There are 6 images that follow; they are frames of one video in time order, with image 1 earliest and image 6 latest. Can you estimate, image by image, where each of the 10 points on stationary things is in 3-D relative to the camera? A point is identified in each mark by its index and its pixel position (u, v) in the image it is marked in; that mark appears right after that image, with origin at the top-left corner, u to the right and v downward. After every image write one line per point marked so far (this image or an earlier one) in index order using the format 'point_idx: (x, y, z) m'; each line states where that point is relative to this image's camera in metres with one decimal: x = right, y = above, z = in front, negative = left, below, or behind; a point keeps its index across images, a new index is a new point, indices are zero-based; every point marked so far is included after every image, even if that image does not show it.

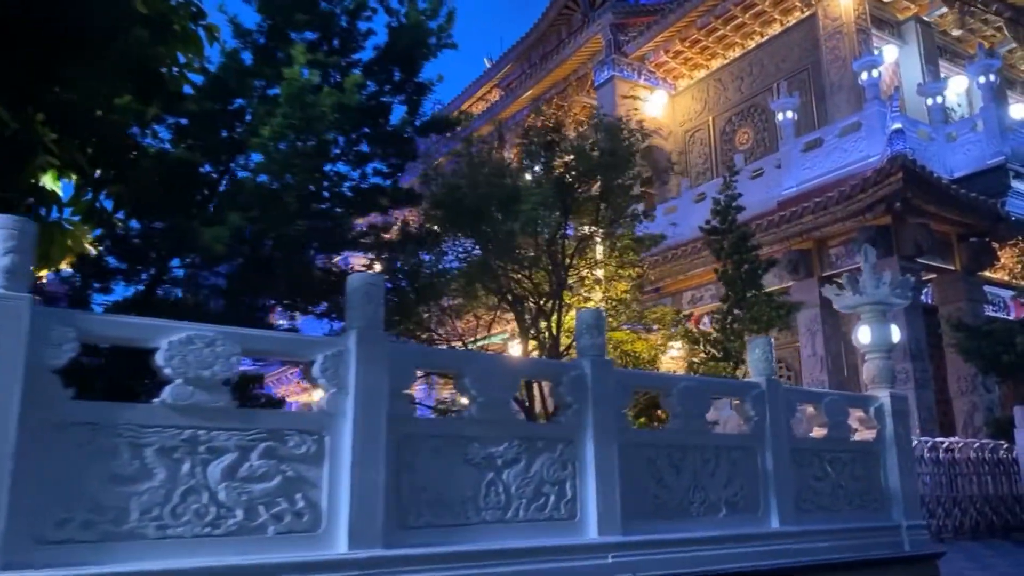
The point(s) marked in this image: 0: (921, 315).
0: (+5.4, -0.4, +10.8) m
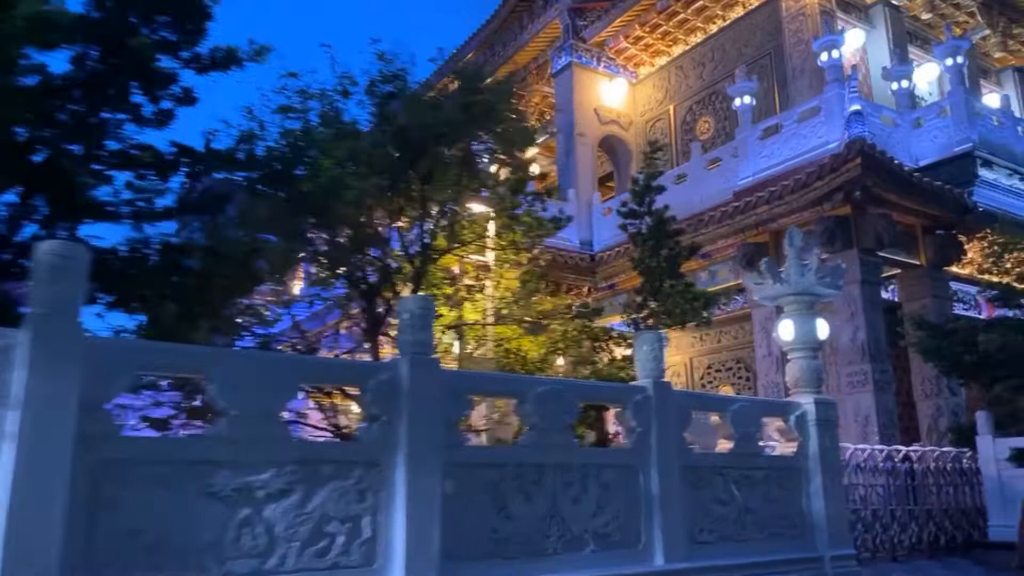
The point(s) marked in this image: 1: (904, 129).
0: (+4.5, -0.3, +10.0) m
1: (+5.4, +2.2, +11.3) m
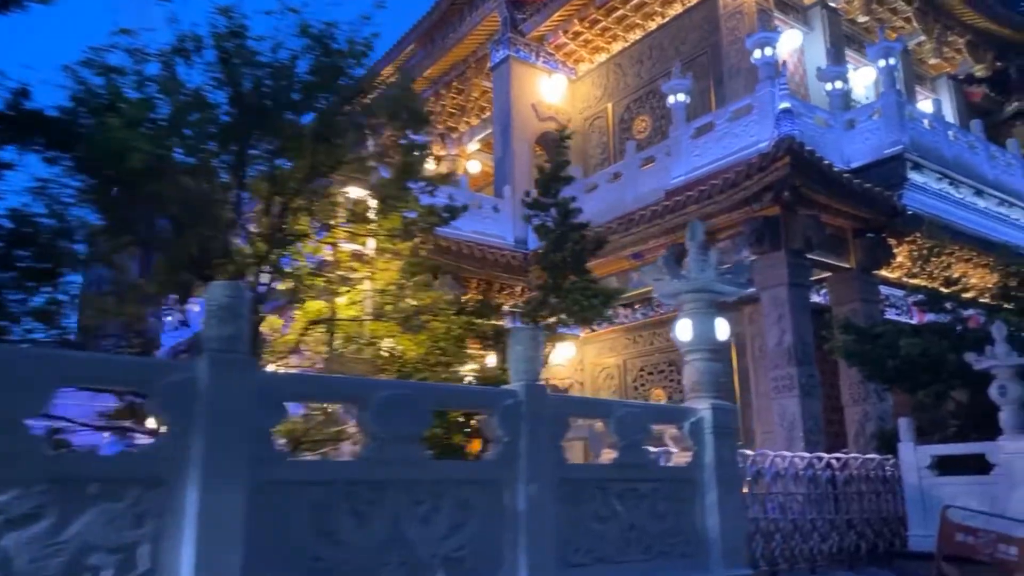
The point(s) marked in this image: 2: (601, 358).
0: (+3.6, -0.3, +9.8) m
1: (+4.4, +2.1, +11.1) m
2: (+1.6, -1.2, +14.5) m
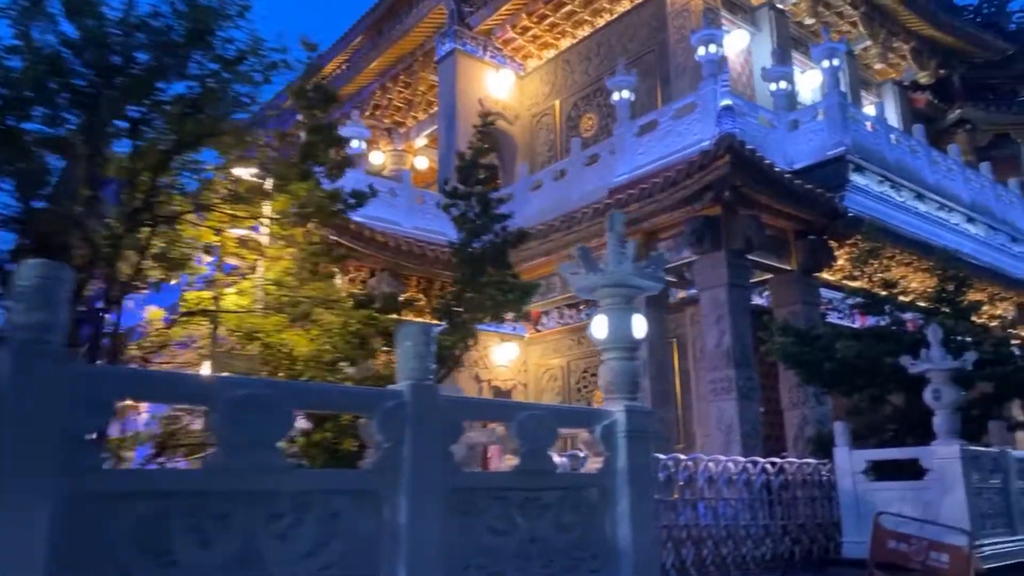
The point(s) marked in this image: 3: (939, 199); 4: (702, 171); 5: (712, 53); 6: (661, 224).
0: (+2.8, -0.4, +9.7) m
1: (+3.6, +2.1, +11.0) m
2: (+0.6, -1.2, +14.2) m
3: (+6.2, +1.3, +11.9) m
4: (+2.2, +1.3, +9.3) m
5: (+2.5, +3.0, +10.4) m
6: (+1.9, +0.8, +10.3) m
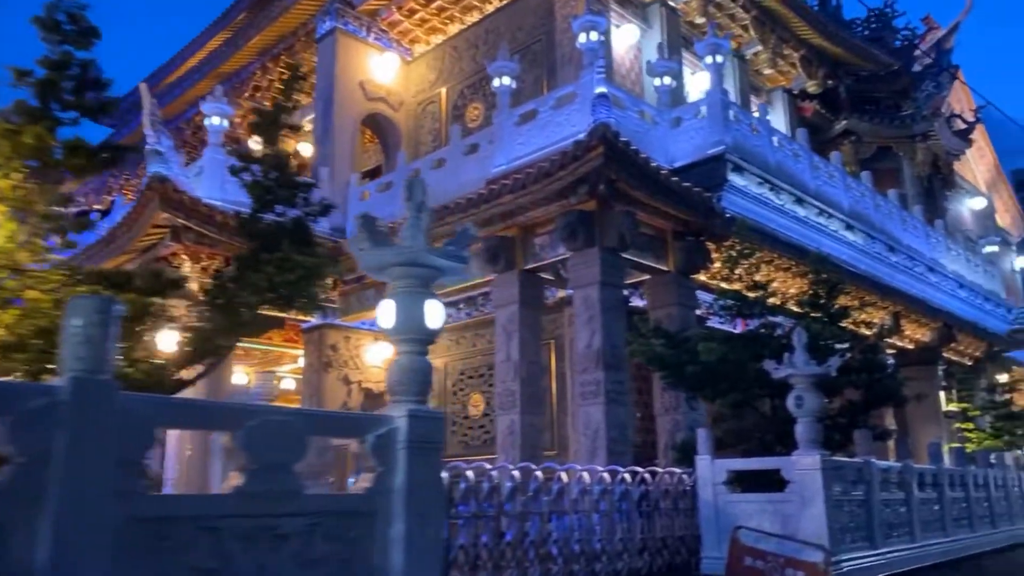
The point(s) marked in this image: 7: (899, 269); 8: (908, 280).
0: (+1.2, -0.3, +9.2) m
1: (+2.0, +2.1, +10.6) m
2: (-1.5, -1.2, +13.5) m
3: (+4.4, +1.2, +11.8) m
4: (+0.7, +1.4, +8.8) m
5: (+1.0, +3.0, +9.9) m
6: (+0.3, +0.8, +9.7) m
7: (+6.4, +0.3, +13.6) m
8: (+6.7, +0.1, +13.8) m
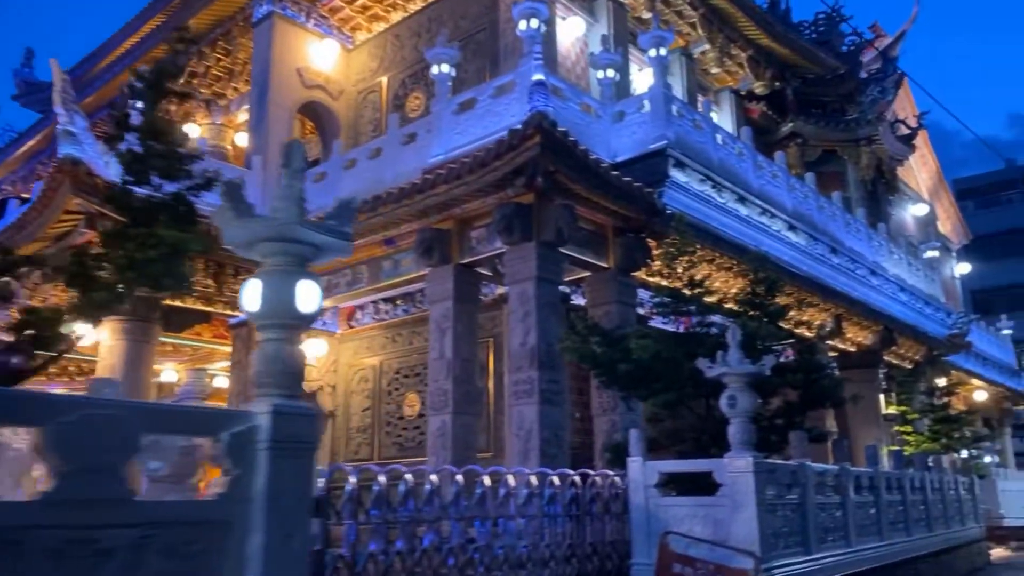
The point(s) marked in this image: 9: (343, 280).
0: (+0.5, -0.3, +8.9) m
1: (+1.2, +2.1, +10.4) m
2: (-2.5, -1.1, +13.0) m
3: (+3.6, +1.2, +11.6) m
4: (0.0, +1.4, +8.4) m
5: (+0.3, +3.0, +9.6) m
6: (-0.5, +0.9, +9.4) m
7: (+5.5, +0.3, +13.5) m
8: (+5.7, +0.1, +13.8) m
9: (-2.3, +0.1, +11.1) m
